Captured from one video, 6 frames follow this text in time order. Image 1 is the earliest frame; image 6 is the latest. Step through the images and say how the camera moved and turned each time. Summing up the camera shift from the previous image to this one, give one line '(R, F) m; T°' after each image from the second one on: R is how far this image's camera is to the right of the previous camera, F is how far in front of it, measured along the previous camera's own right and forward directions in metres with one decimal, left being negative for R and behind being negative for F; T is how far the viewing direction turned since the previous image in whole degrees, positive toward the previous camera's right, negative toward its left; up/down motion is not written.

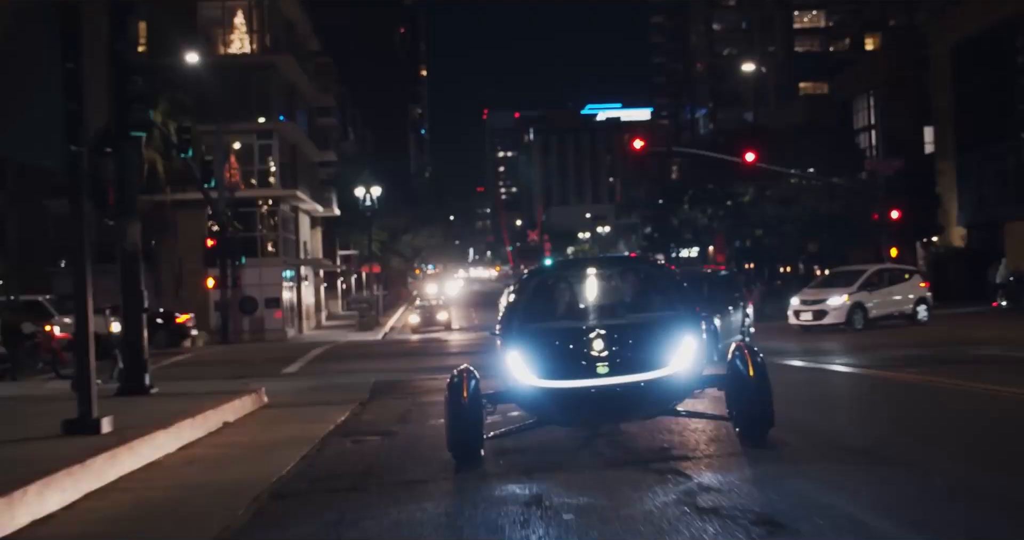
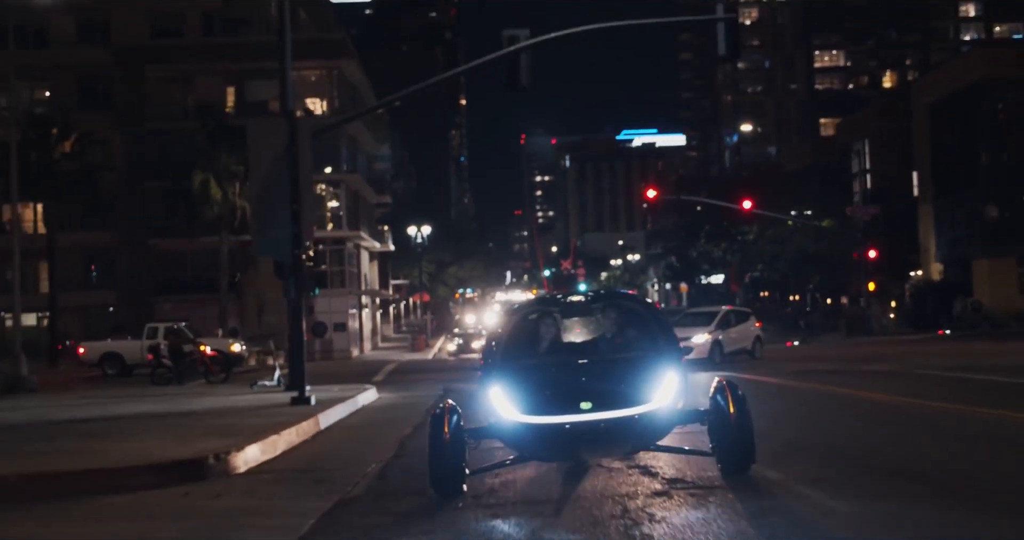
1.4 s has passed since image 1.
(+0.2, -7.0) m; -2°
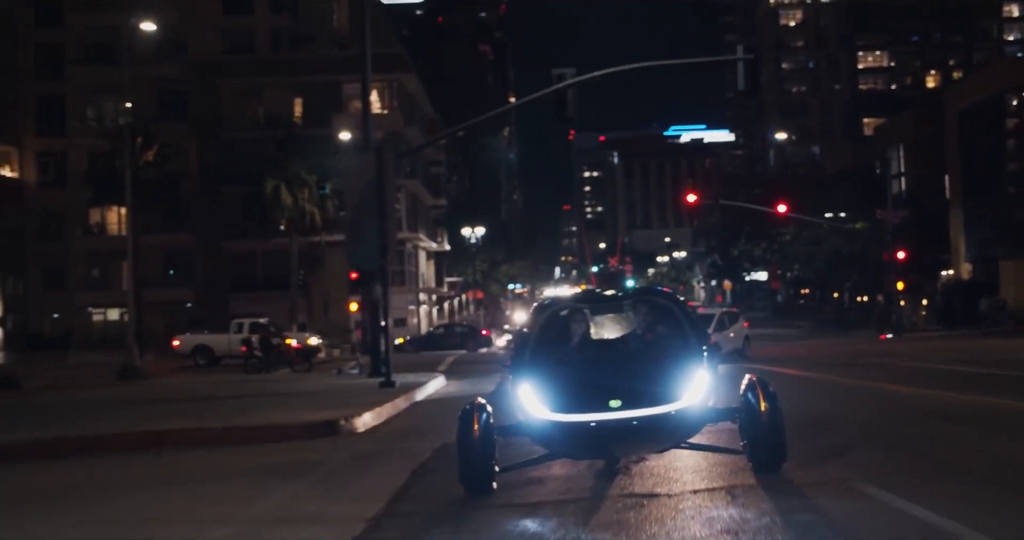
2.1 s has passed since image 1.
(0.0, -3.4) m; -2°
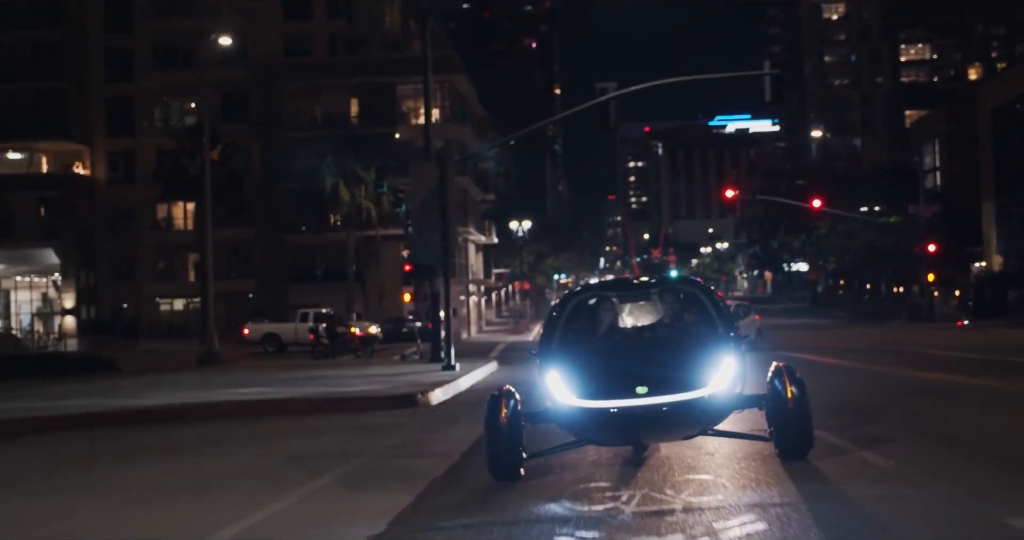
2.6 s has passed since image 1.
(0.0, -2.5) m; -2°
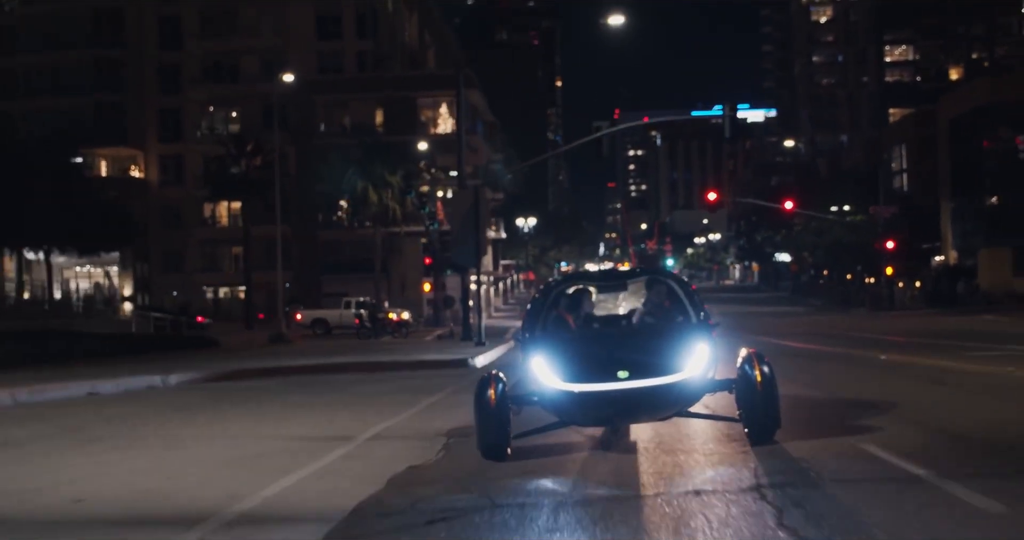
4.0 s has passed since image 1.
(-0.4, -7.0) m; 0°
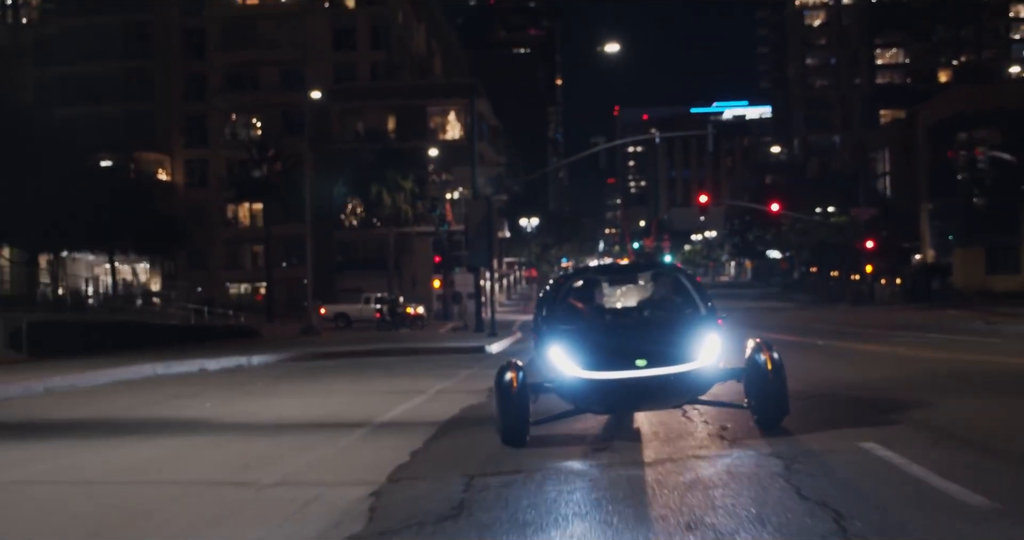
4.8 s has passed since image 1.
(-0.2, -4.2) m; 0°
